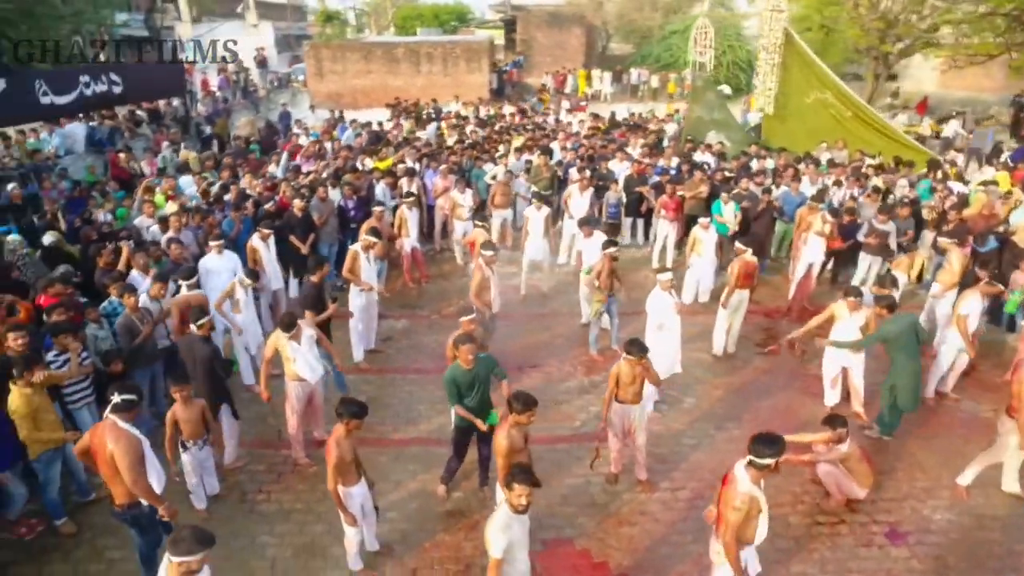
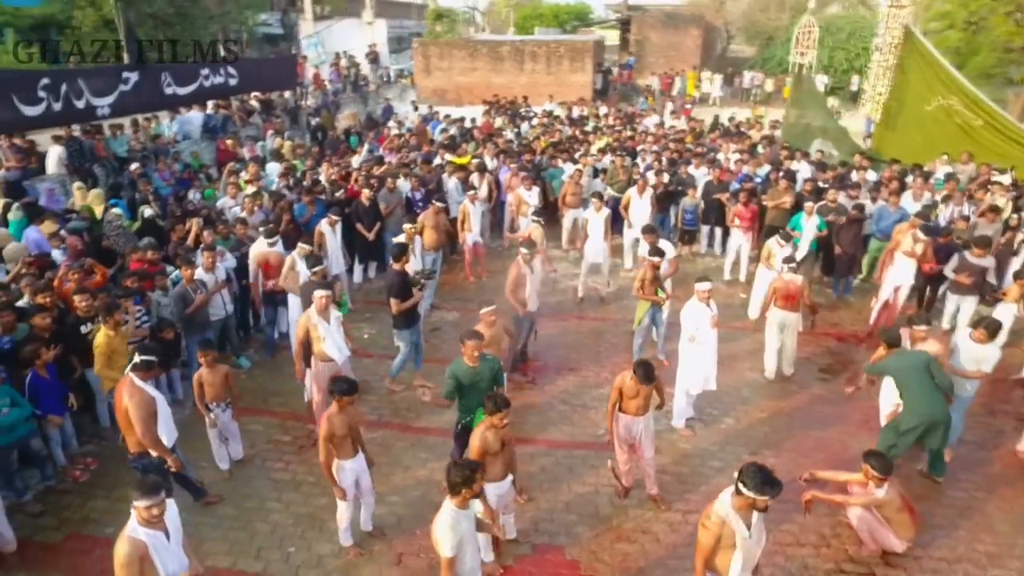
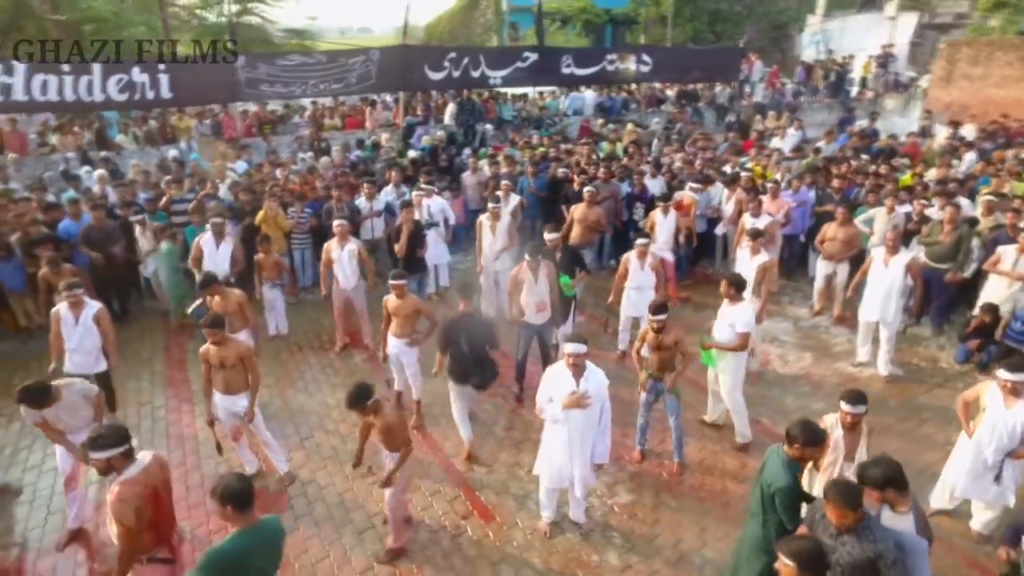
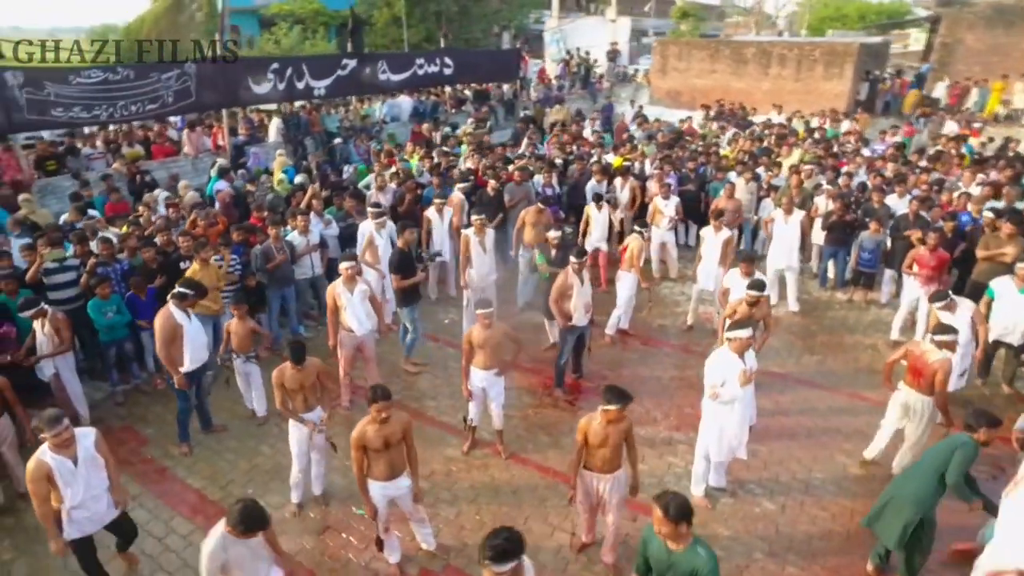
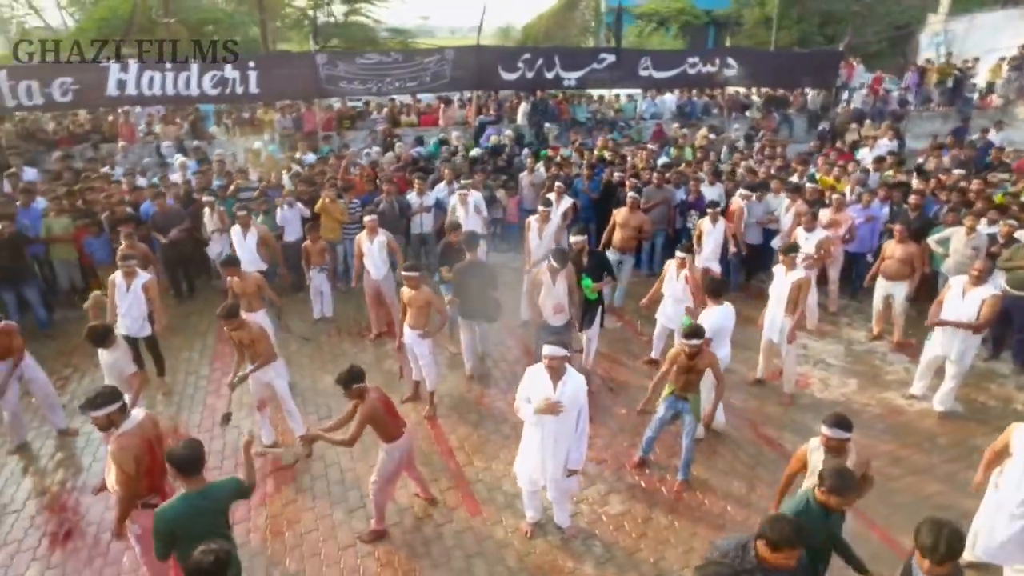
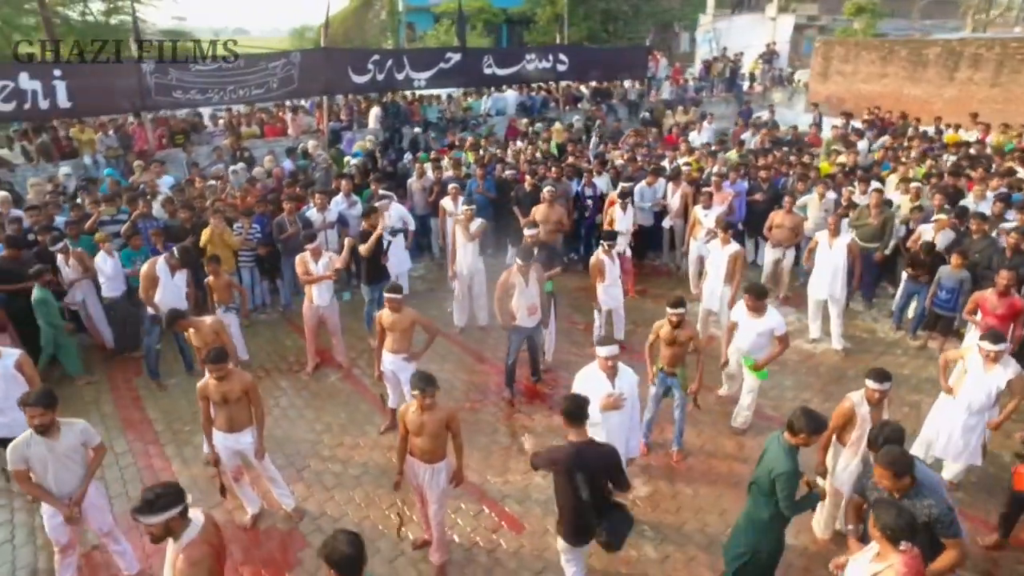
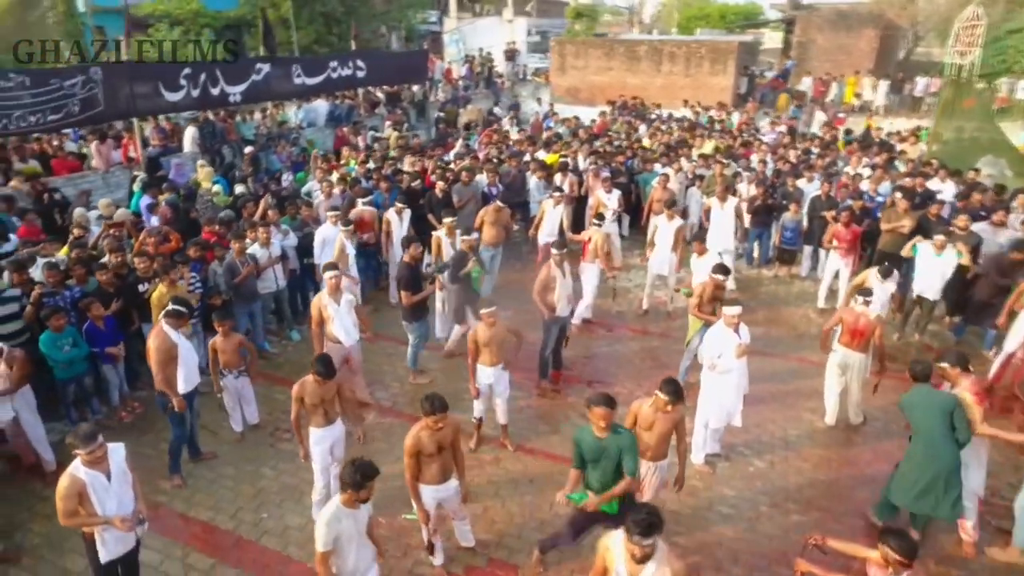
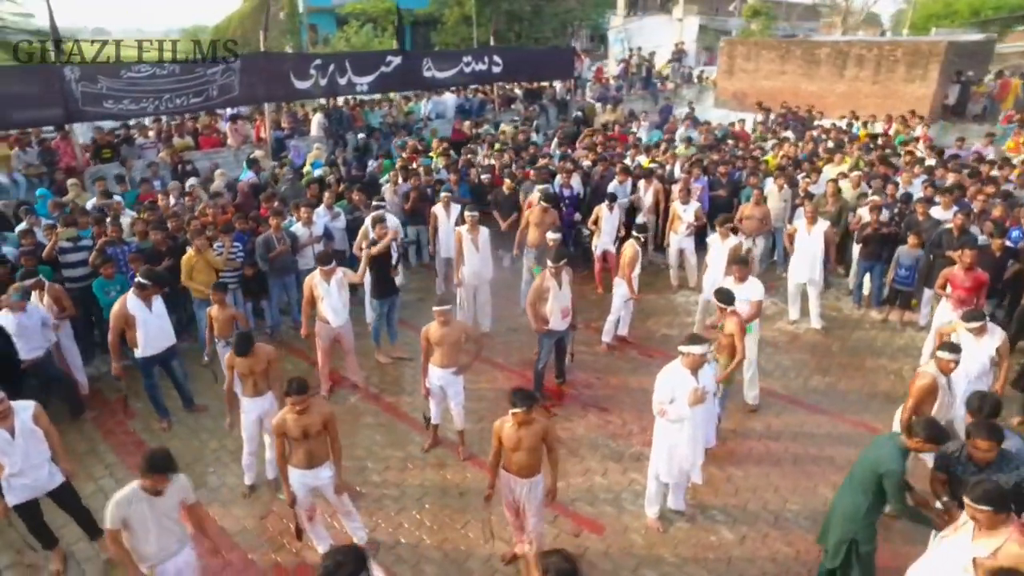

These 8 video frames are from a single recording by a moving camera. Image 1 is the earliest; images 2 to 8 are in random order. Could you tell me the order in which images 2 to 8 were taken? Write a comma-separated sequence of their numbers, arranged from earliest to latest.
2, 7, 4, 8, 6, 3, 5
